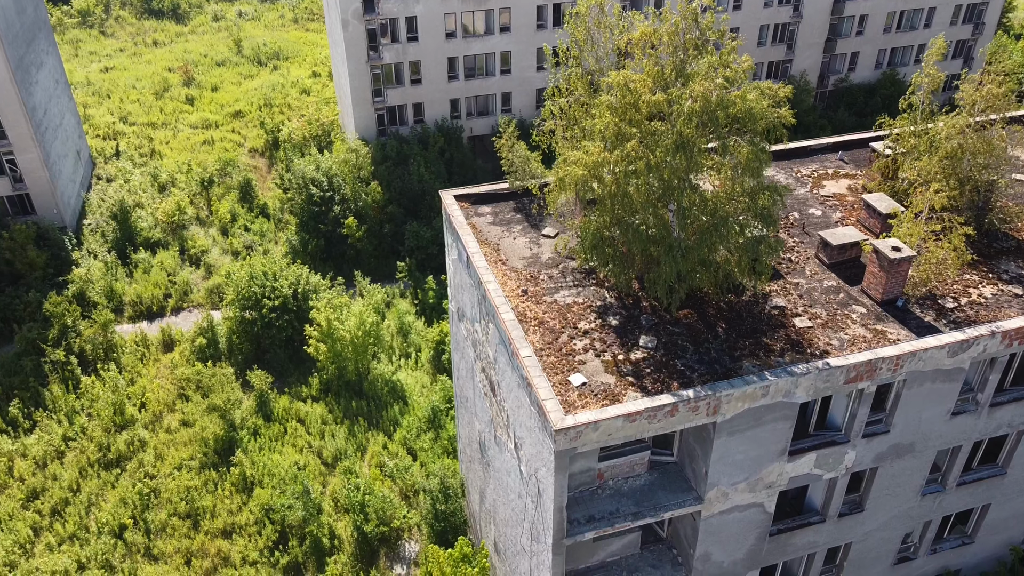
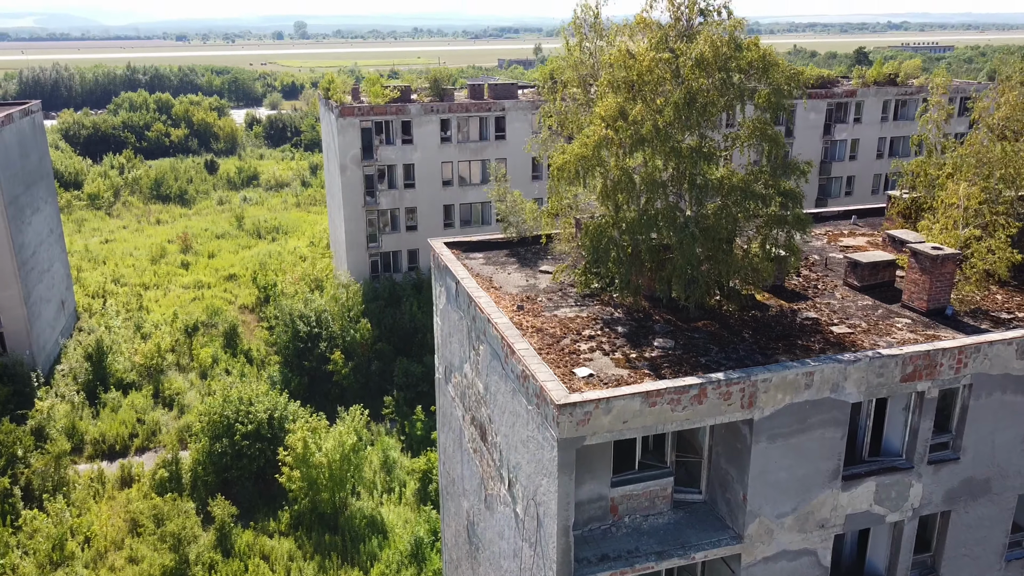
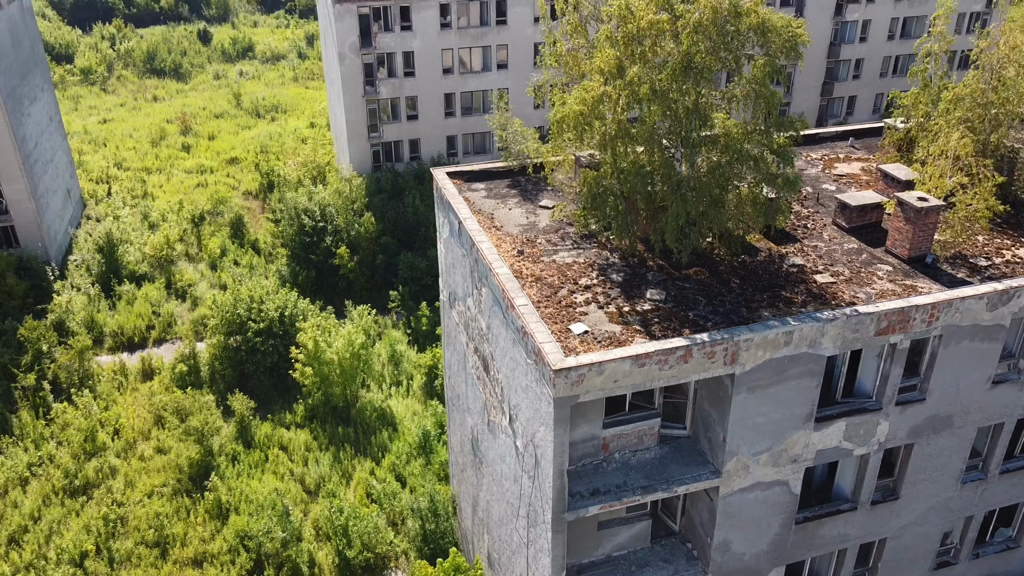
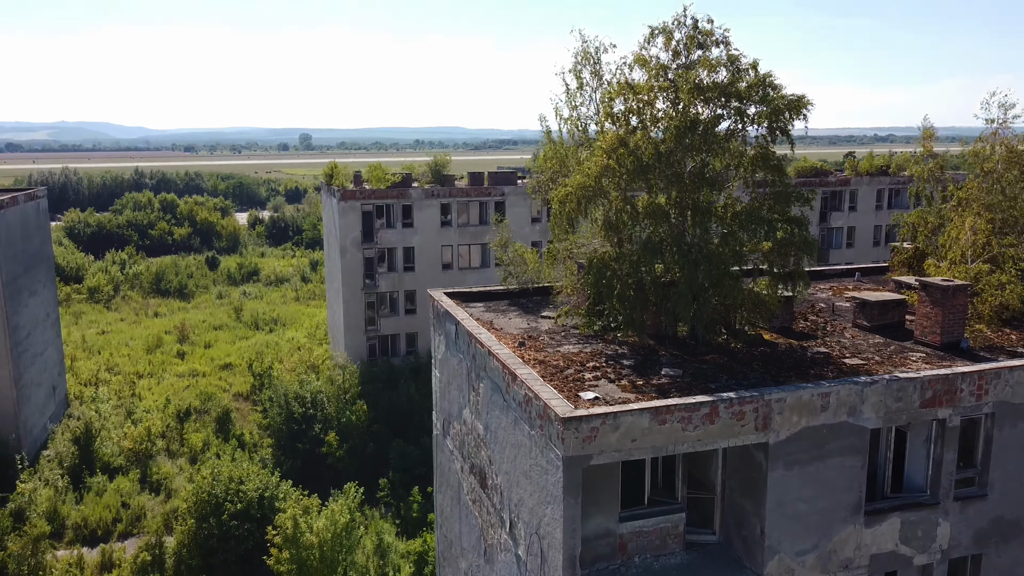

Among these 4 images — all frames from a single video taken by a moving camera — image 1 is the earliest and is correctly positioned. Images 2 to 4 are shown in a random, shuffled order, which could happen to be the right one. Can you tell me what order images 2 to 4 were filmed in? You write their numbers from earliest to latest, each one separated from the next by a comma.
3, 2, 4
